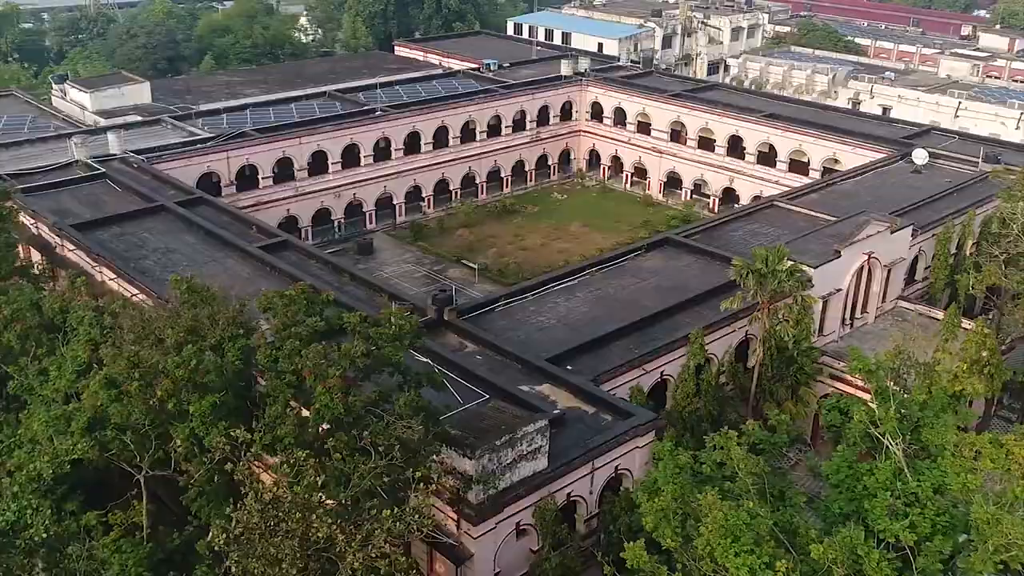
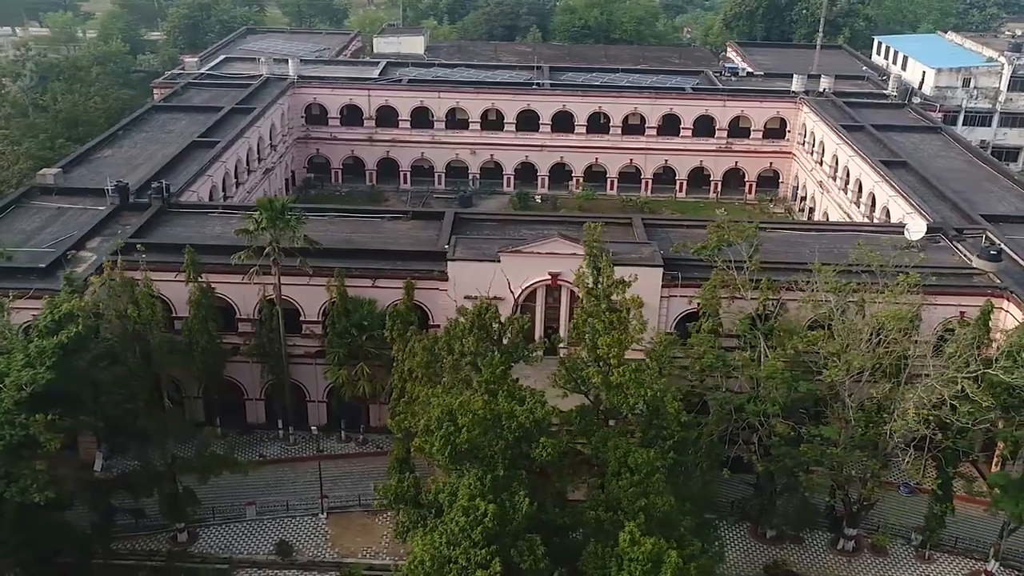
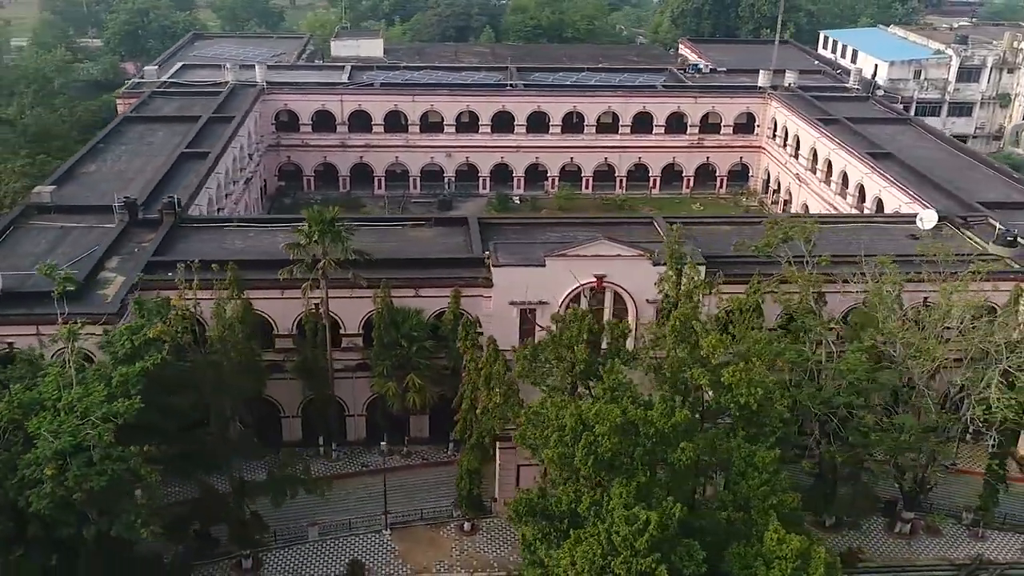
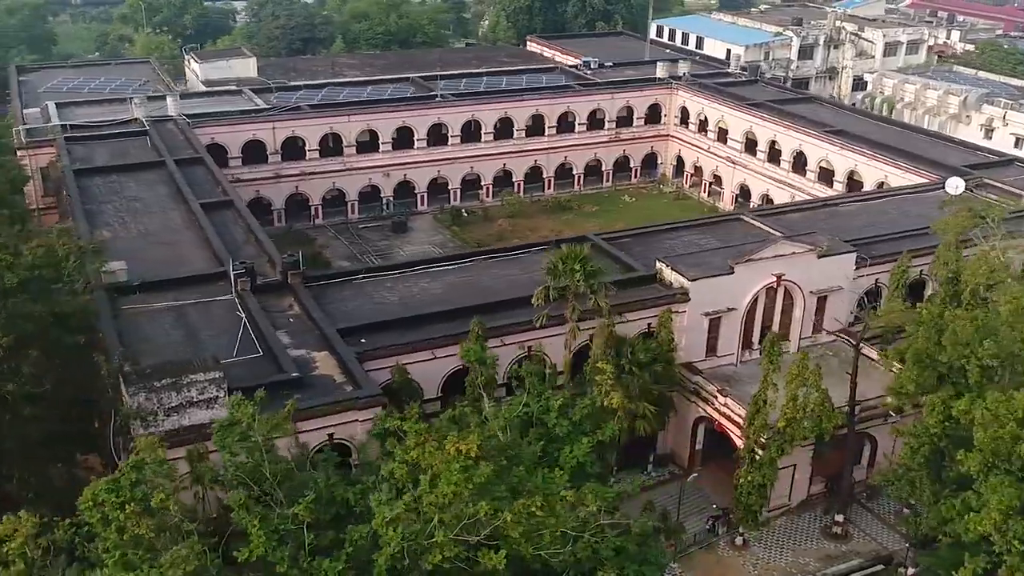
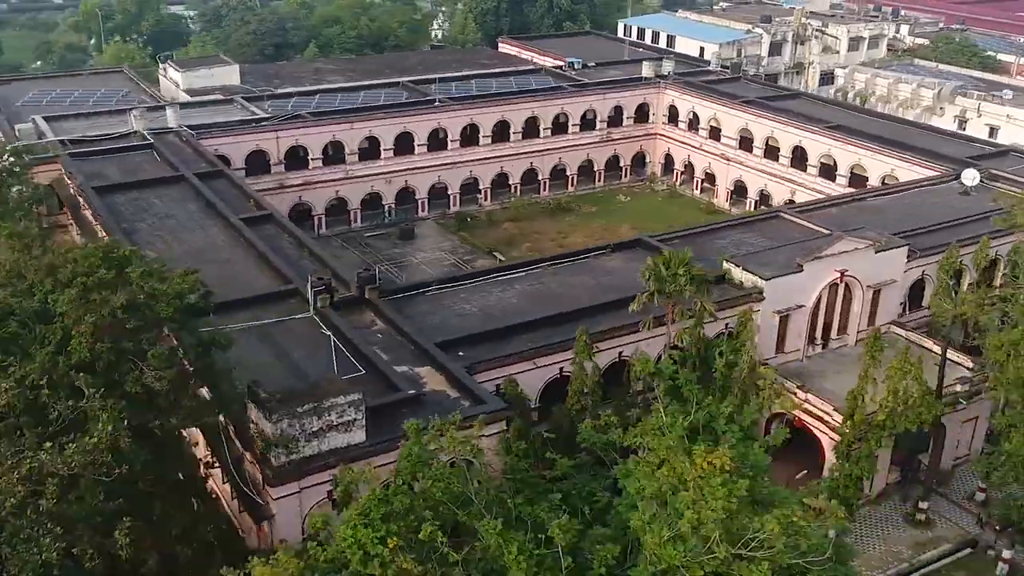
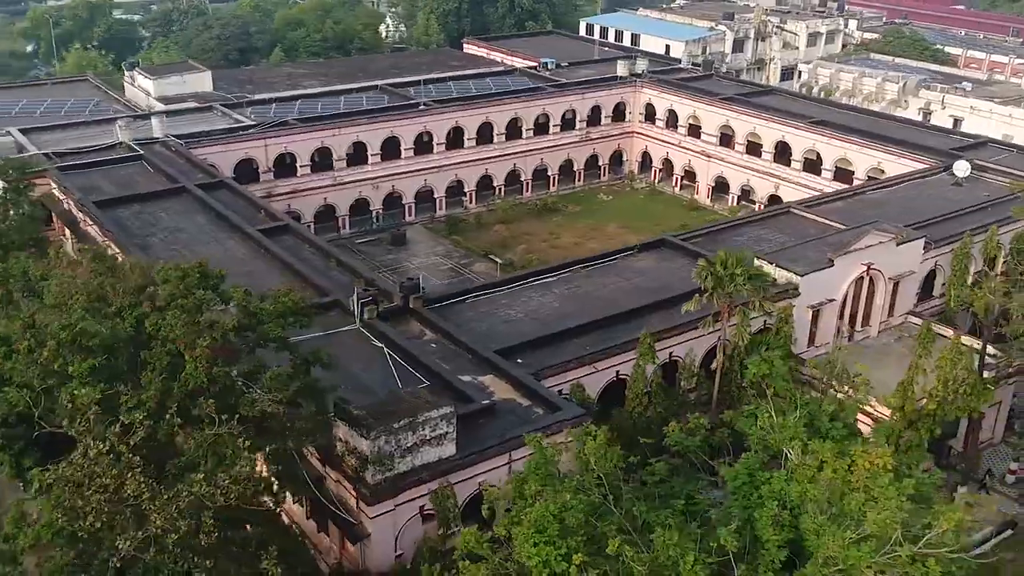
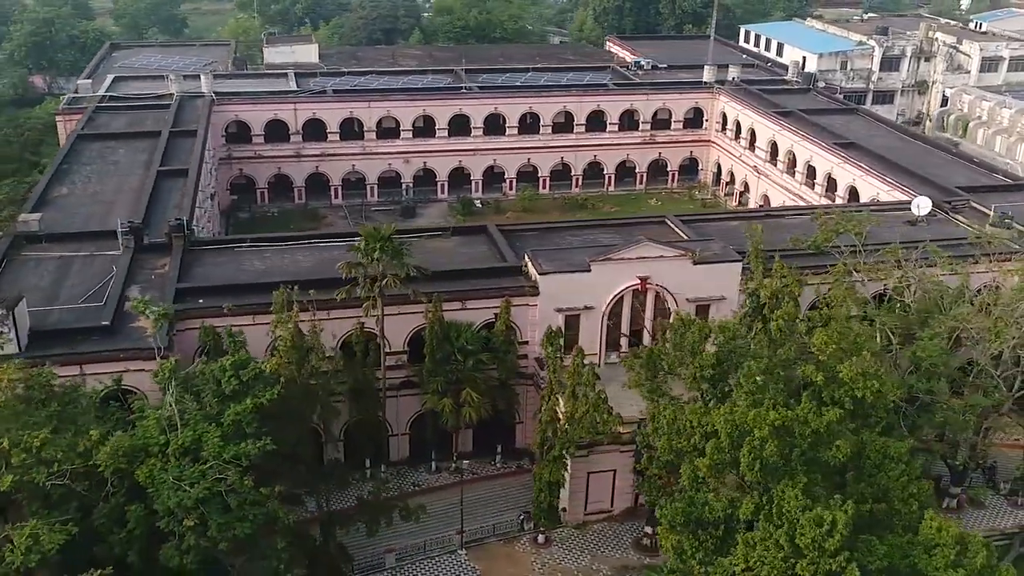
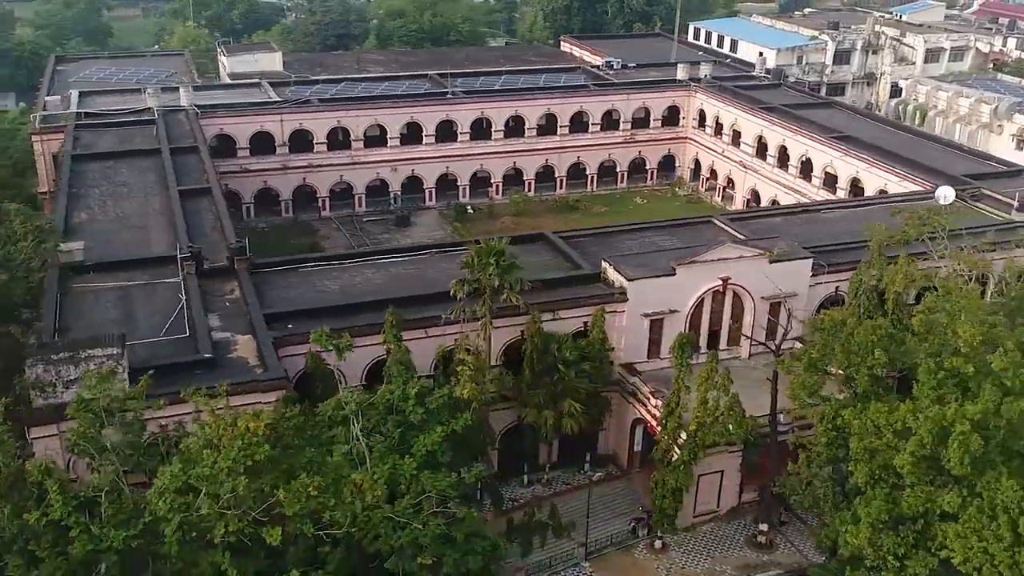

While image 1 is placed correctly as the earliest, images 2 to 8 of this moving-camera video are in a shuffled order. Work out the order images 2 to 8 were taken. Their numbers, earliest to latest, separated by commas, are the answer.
6, 5, 4, 8, 7, 3, 2
